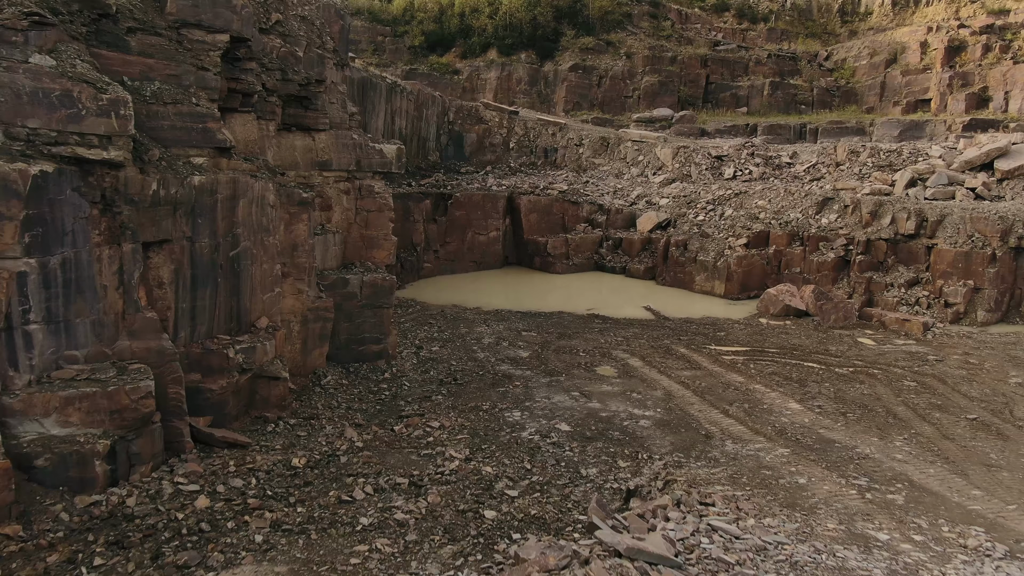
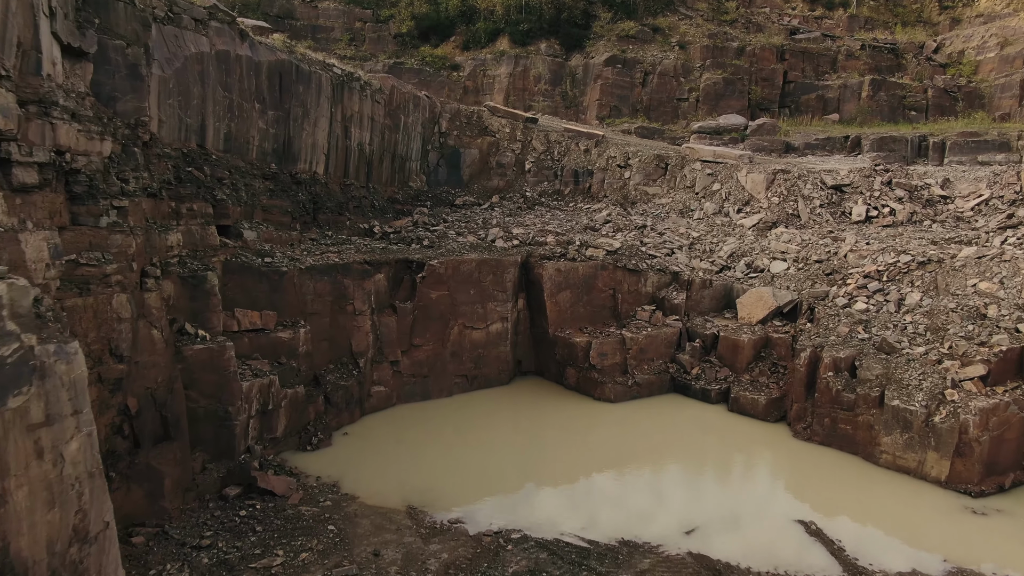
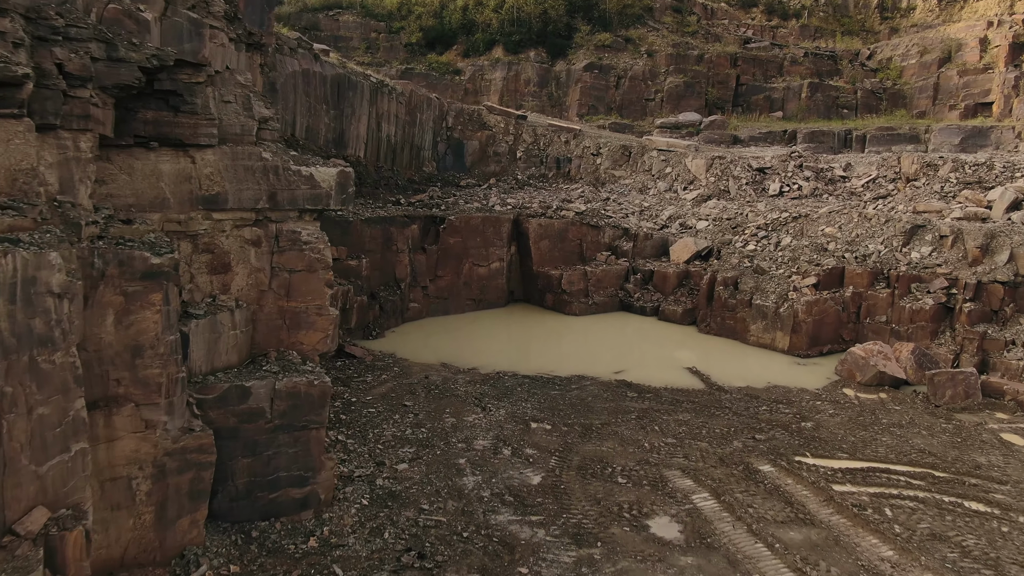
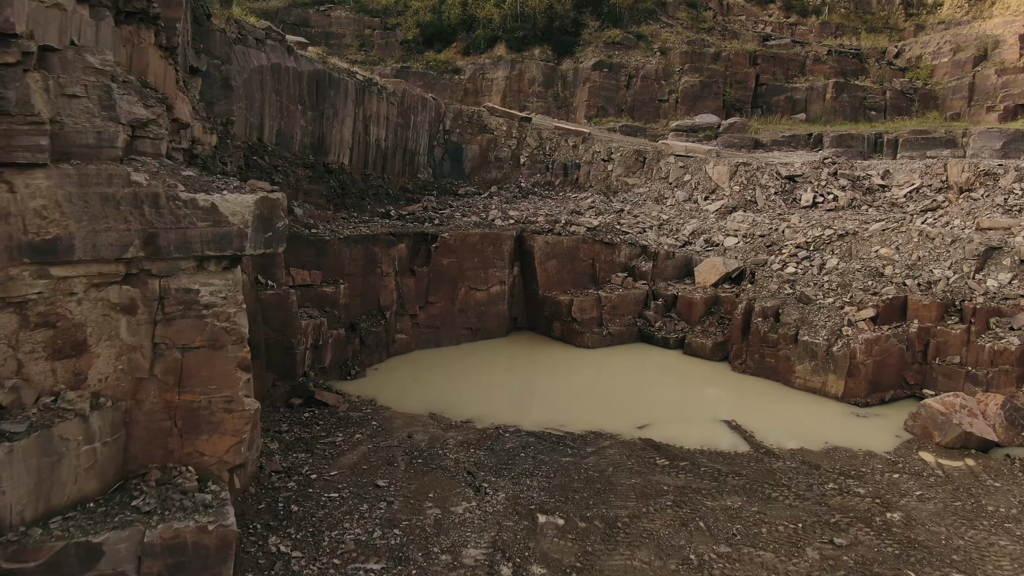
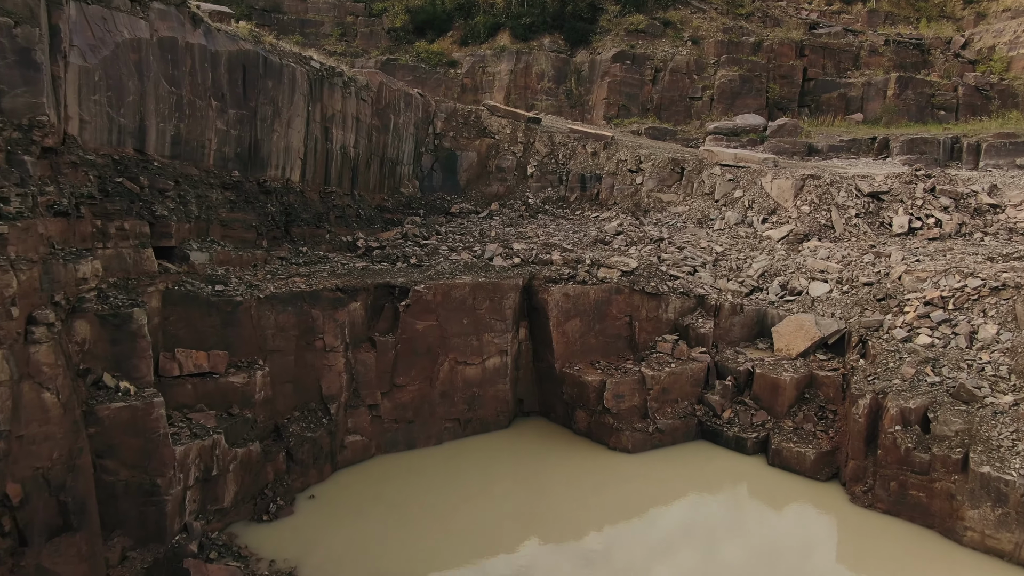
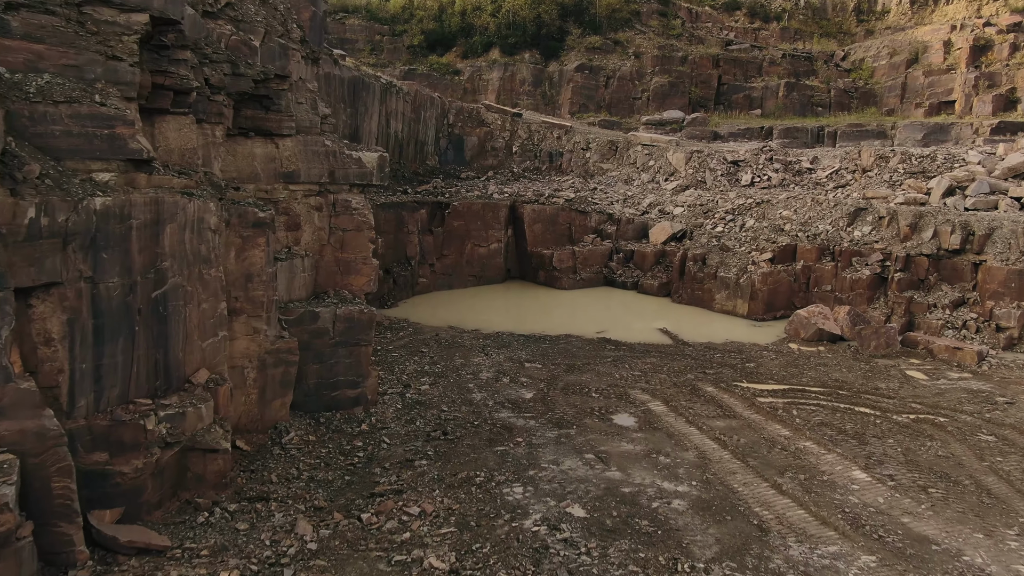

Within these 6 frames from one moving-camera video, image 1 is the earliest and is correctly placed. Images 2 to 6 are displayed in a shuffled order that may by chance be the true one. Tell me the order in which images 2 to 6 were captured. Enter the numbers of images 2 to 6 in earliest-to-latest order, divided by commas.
6, 3, 4, 2, 5
